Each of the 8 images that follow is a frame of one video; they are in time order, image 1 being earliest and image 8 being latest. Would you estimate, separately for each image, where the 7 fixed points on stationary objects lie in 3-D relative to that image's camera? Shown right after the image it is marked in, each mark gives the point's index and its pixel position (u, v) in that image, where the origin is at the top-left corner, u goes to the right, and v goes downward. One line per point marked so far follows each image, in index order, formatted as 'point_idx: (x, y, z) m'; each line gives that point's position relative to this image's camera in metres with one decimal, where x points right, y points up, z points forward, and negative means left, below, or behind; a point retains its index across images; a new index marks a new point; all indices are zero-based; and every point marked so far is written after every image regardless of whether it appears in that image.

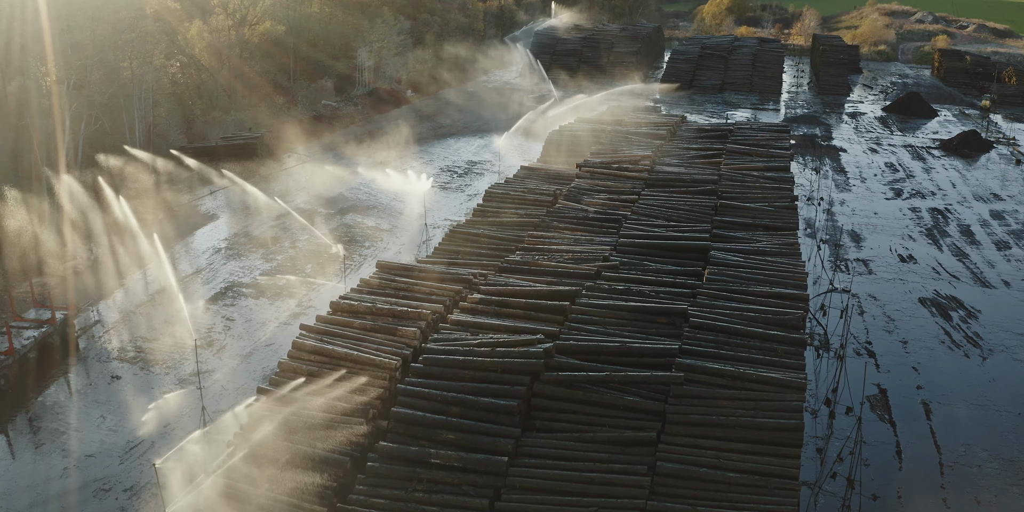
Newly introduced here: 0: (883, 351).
0: (+6.8, -1.8, +13.7) m
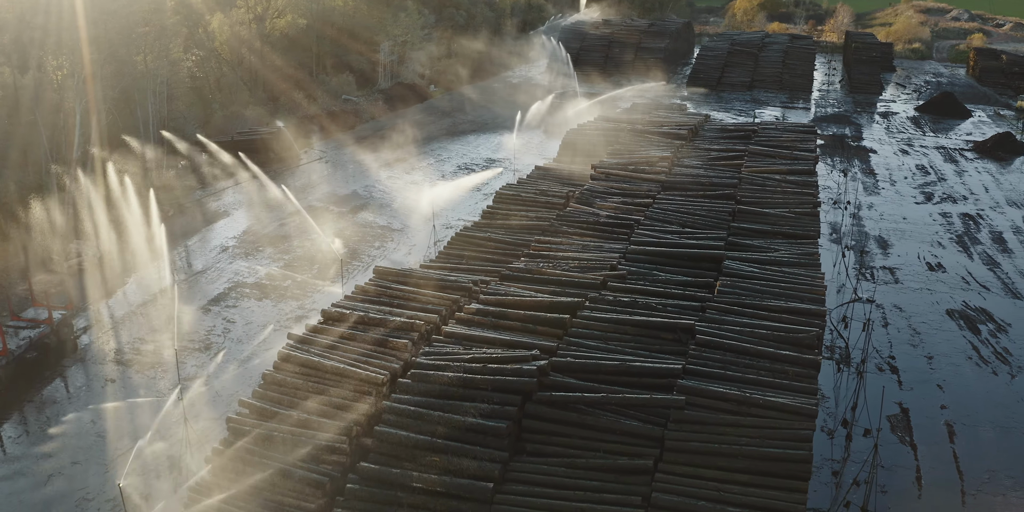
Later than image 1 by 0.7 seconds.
0: (+6.9, -1.9, +13.1) m
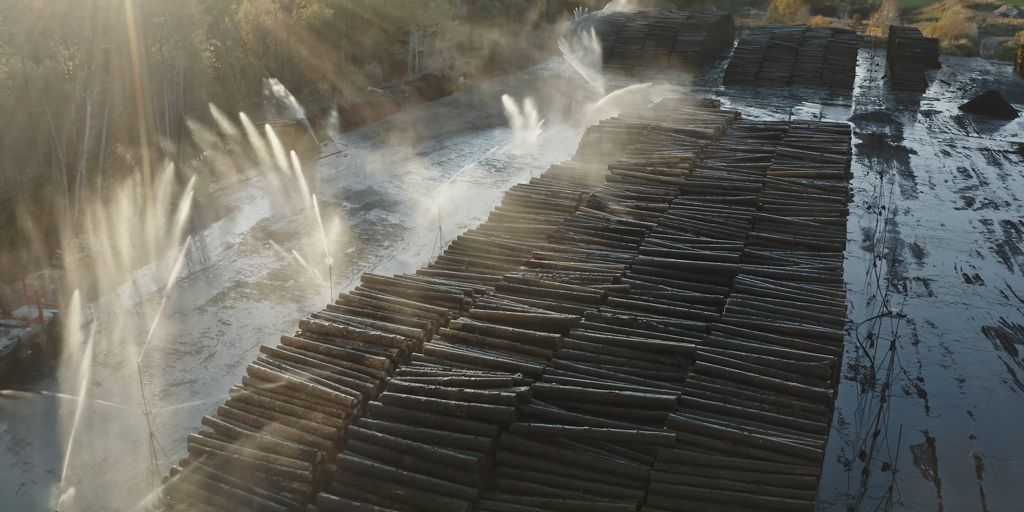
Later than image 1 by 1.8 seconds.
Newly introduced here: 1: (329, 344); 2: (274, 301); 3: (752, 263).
0: (+6.9, -2.2, +12.2) m
1: (-2.3, -1.1, +9.0) m
2: (-4.7, -0.9, +14.4) m
3: (+3.7, -0.1, +11.4) m
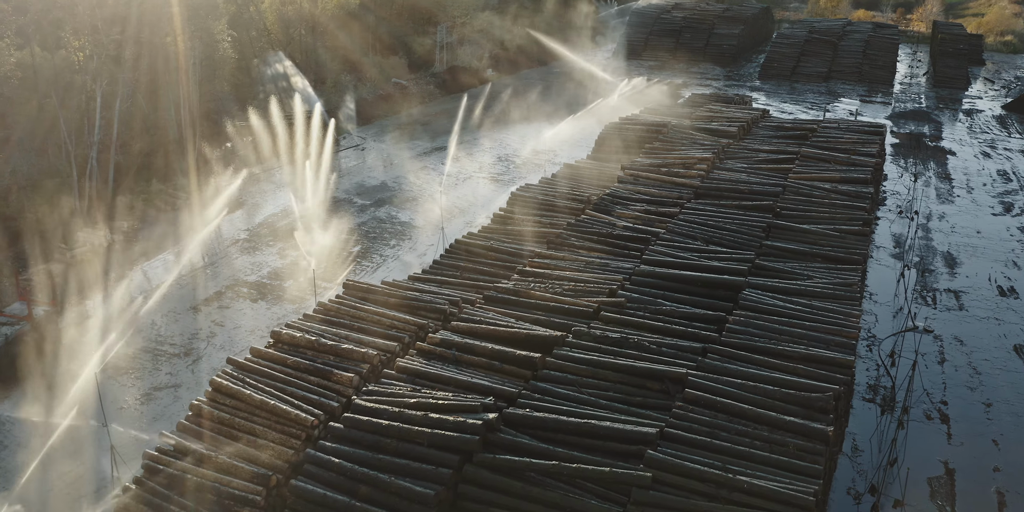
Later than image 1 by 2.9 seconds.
0: (+6.8, -2.4, +11.3) m
1: (-2.5, -1.2, +8.6) m
2: (-4.7, -0.9, +14.1) m
3: (+3.6, -0.3, +10.7) m
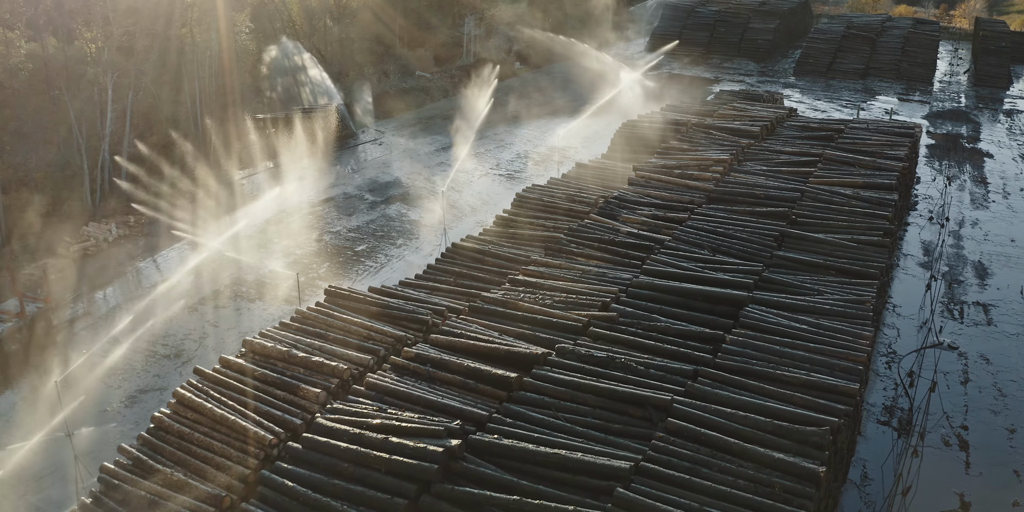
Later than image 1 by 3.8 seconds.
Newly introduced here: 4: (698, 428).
0: (+6.7, -2.7, +10.6) m
1: (-2.7, -1.3, +8.2) m
2: (-4.7, -0.8, +13.8) m
3: (+3.5, -0.5, +10.1) m
4: (+1.7, -1.5, +6.7) m
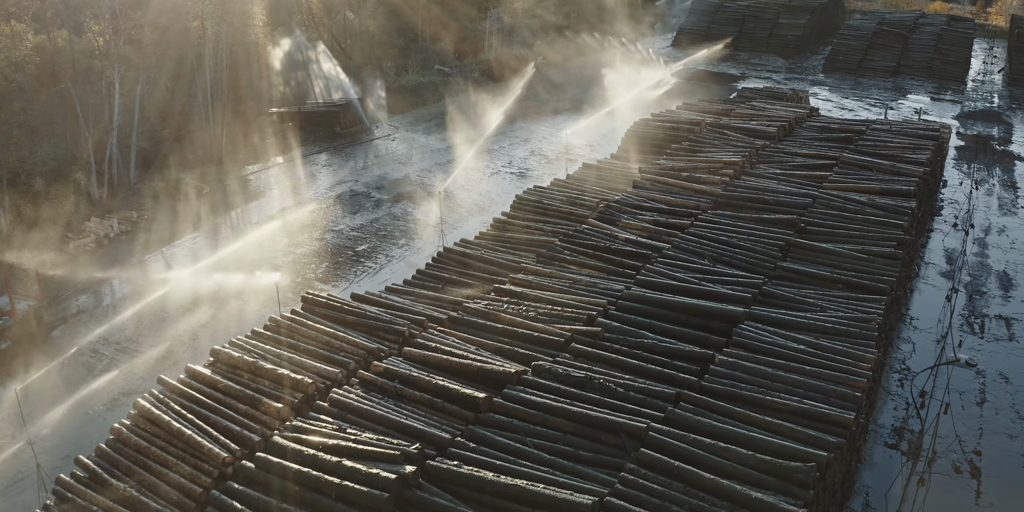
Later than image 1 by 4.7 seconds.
0: (+6.5, -2.9, +10.0) m
1: (-3.0, -1.3, +7.9) m
2: (-4.7, -0.8, +13.5) m
3: (+3.3, -0.6, +9.6) m
4: (+1.4, -1.7, +6.2) m
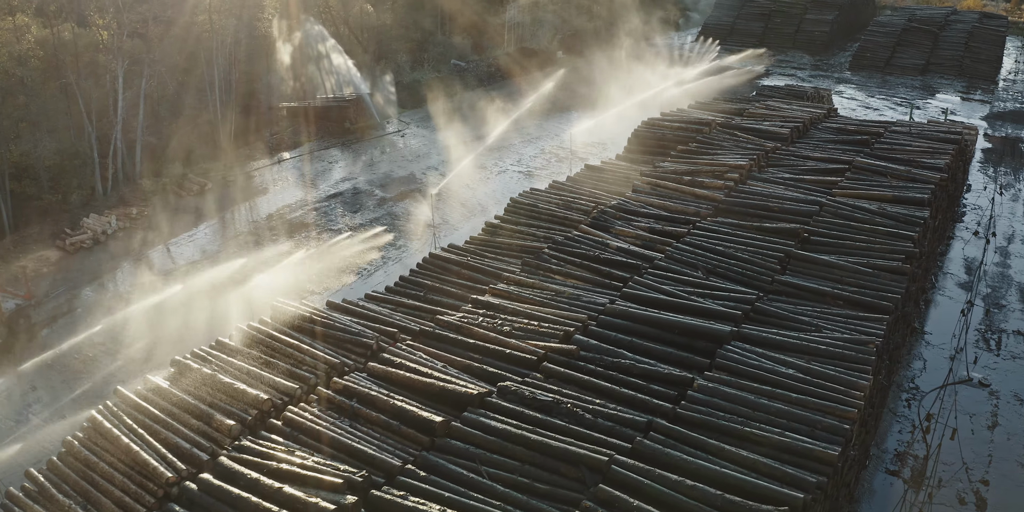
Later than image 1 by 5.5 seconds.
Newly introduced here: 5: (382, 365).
0: (+6.1, -3.1, +9.4) m
1: (-3.3, -1.4, +7.5) m
2: (-4.9, -0.9, +13.2) m
3: (+3.0, -0.8, +9.0) m
4: (+1.0, -1.9, +5.7) m
5: (-1.4, -1.1, +7.9) m
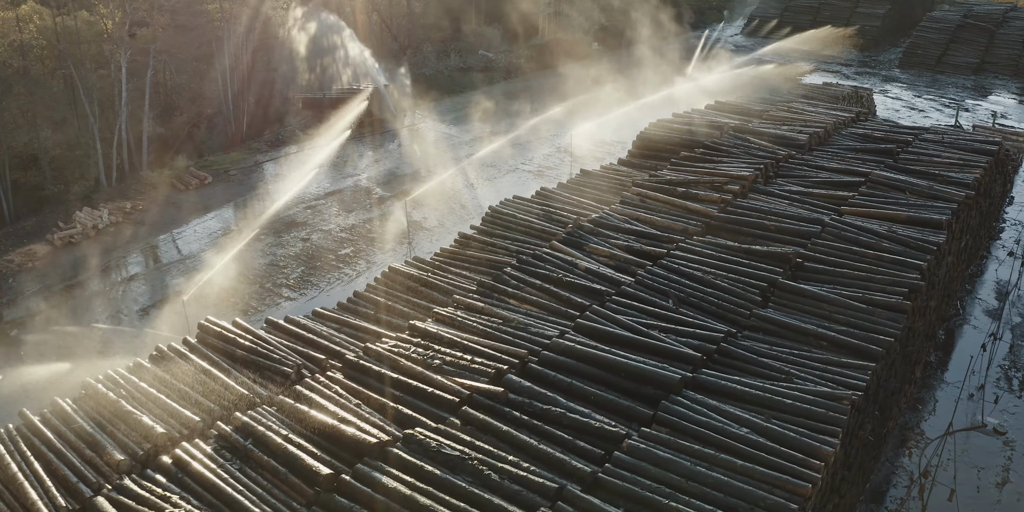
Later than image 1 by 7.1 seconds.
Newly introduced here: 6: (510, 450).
0: (+5.4, -3.6, +8.3) m
1: (-4.1, -1.6, +6.9) m
2: (-5.4, -1.0, +12.7) m
3: (+2.3, -1.2, +8.0) m
4: (+0.1, -2.2, +4.9) m
5: (-2.1, -1.4, +7.1) m
6: (0.0, -1.7, +6.4) m
